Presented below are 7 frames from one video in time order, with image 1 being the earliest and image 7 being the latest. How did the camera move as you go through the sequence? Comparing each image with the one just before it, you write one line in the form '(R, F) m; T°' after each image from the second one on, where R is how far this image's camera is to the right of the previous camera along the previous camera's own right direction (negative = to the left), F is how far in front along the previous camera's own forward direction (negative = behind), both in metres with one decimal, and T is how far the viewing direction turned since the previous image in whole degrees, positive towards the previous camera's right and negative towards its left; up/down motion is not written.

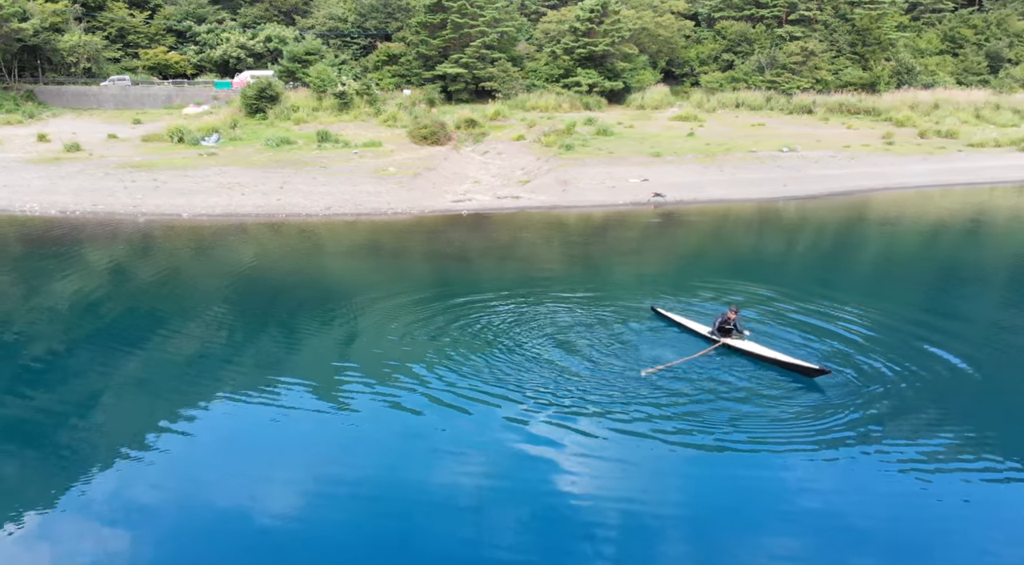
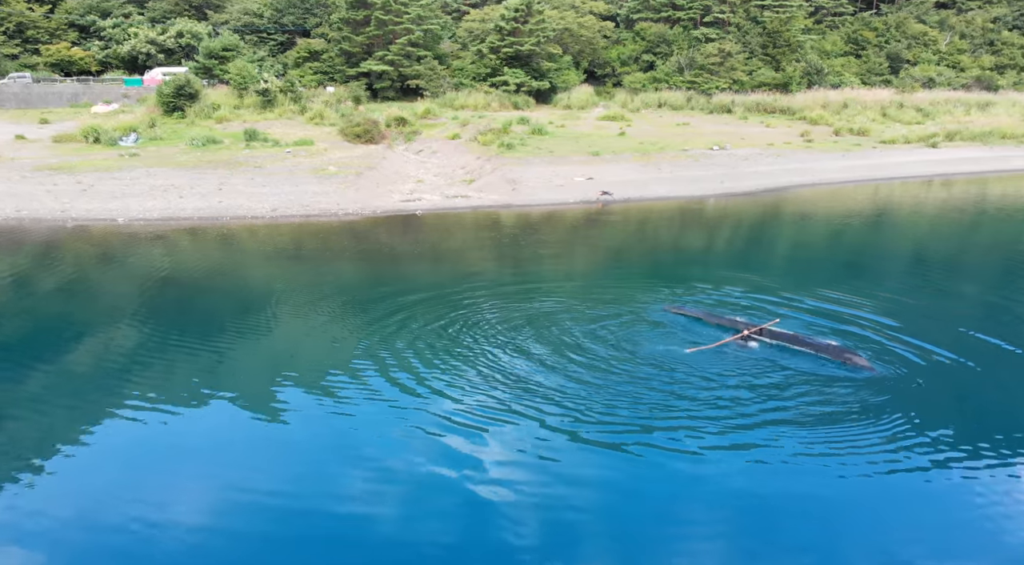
(-1.2, +0.3) m; +6°
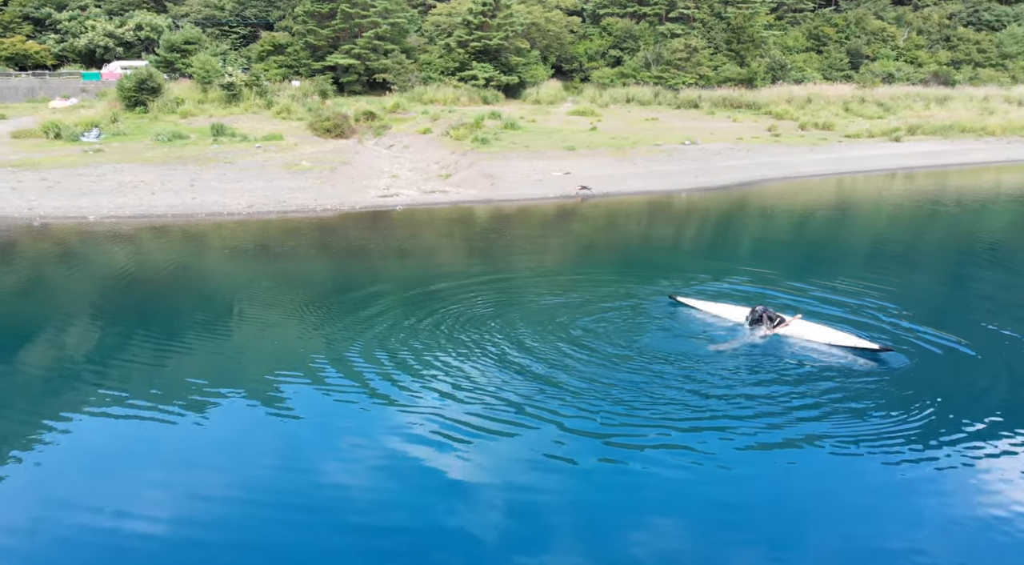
(-0.5, +0.1) m; +3°
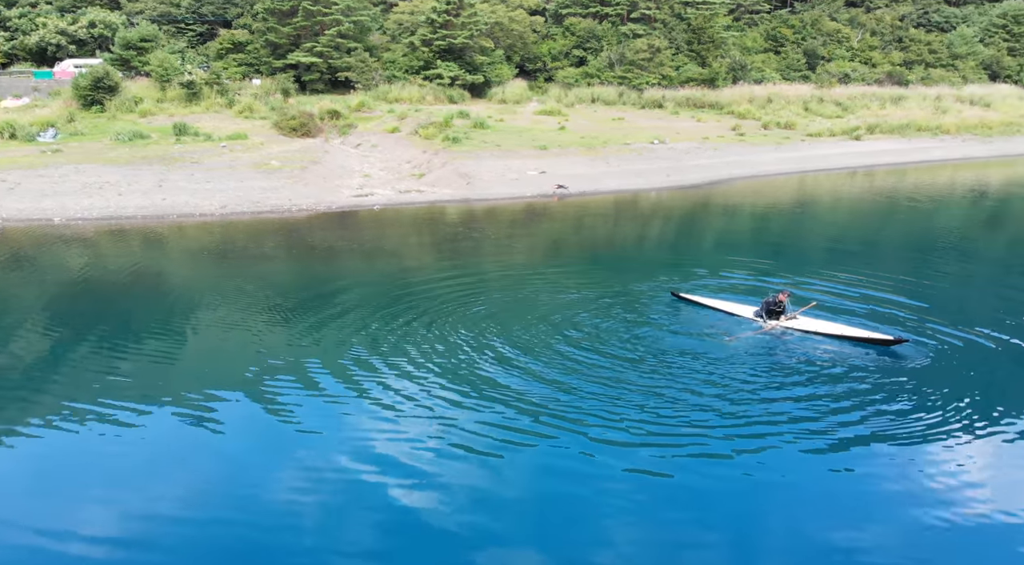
(-0.6, +0.2) m; +3°
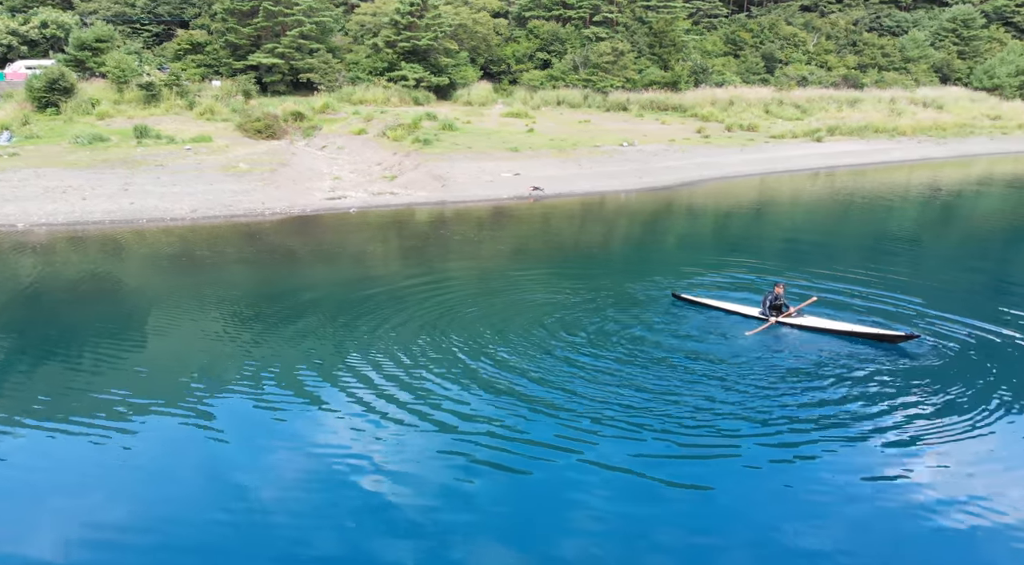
(-0.5, +0.2) m; +3°
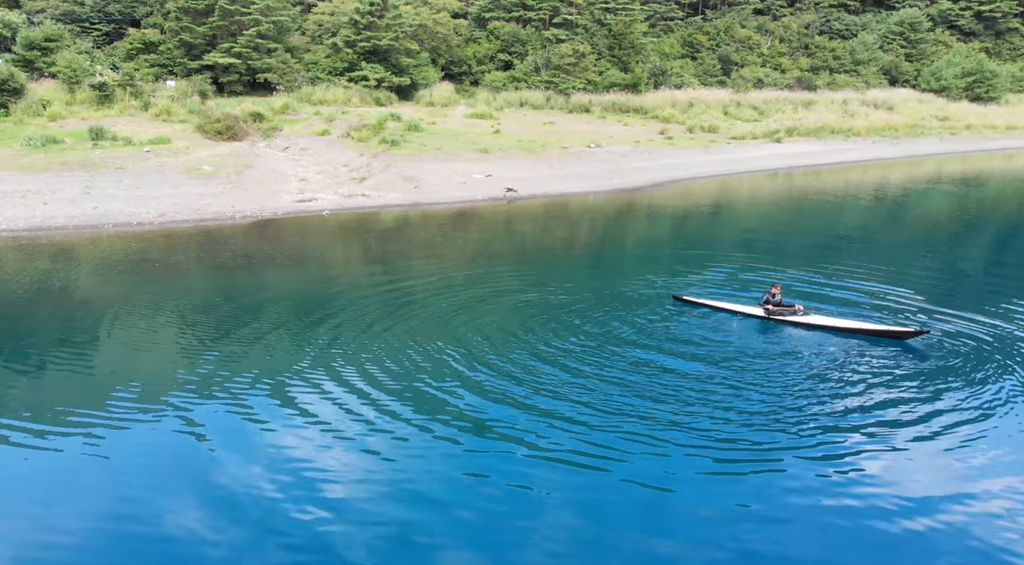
(-0.6, +0.2) m; +3°
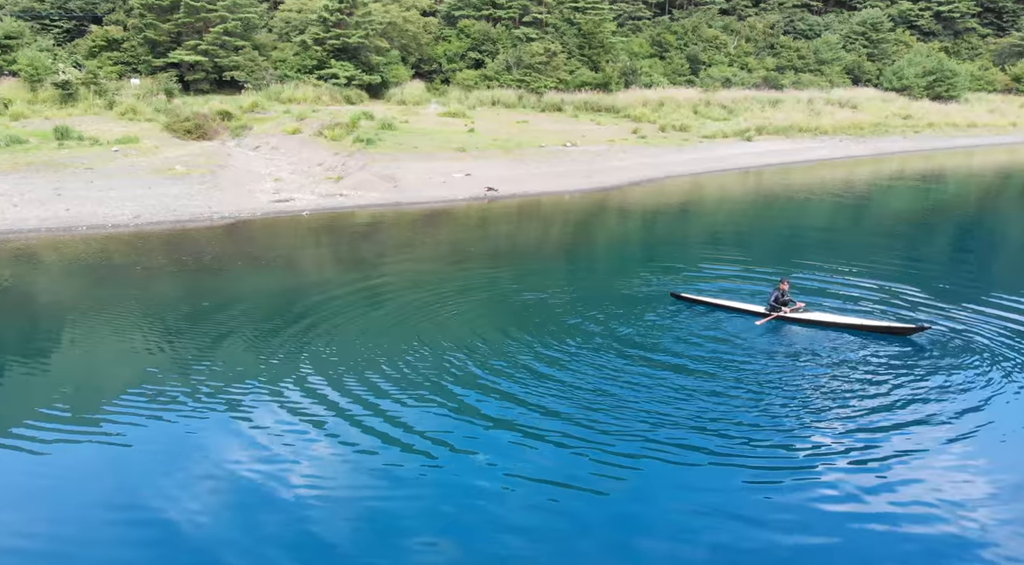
(-0.4, +0.1) m; +2°
